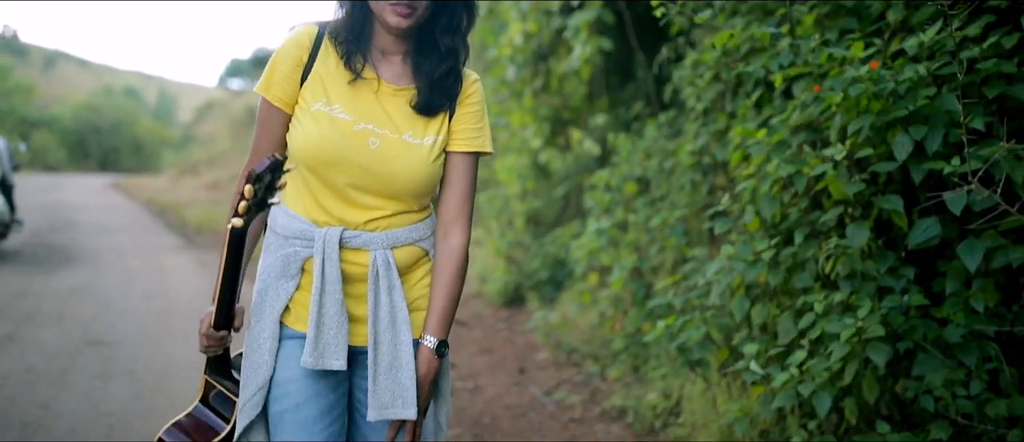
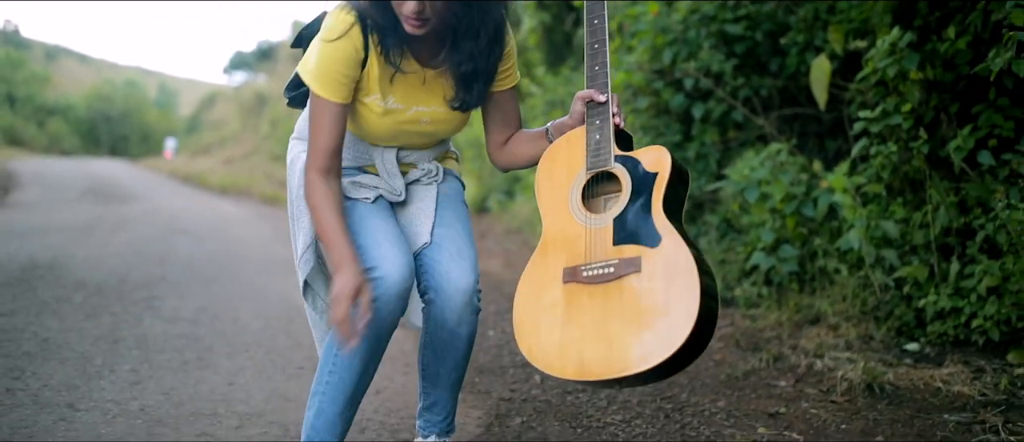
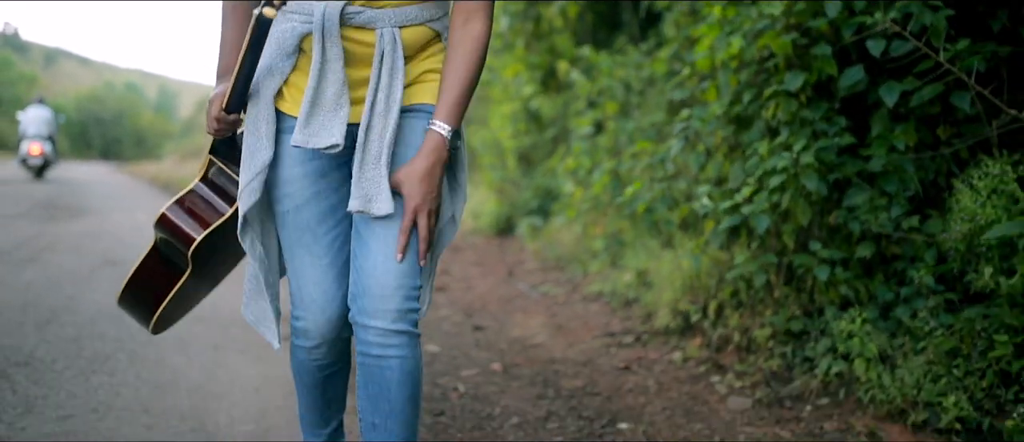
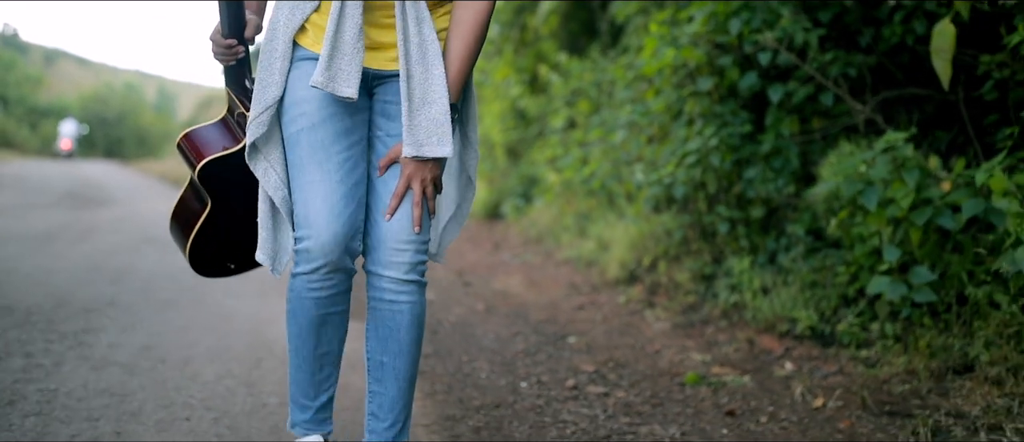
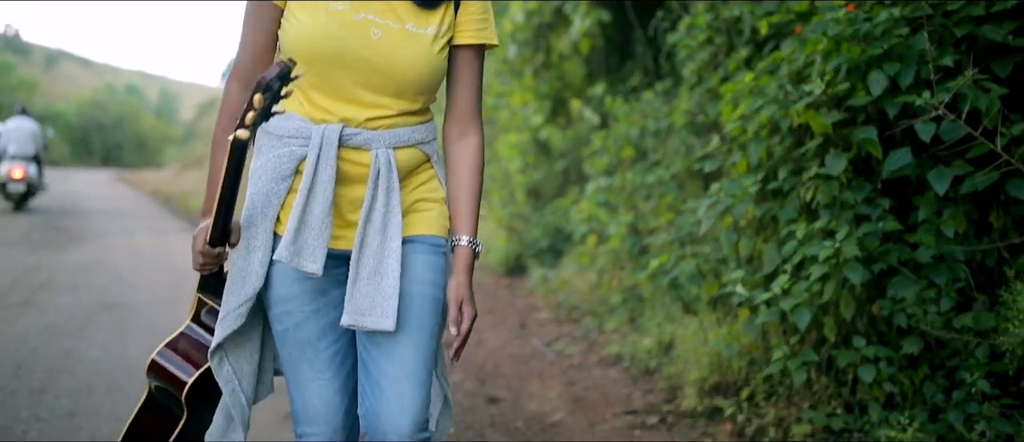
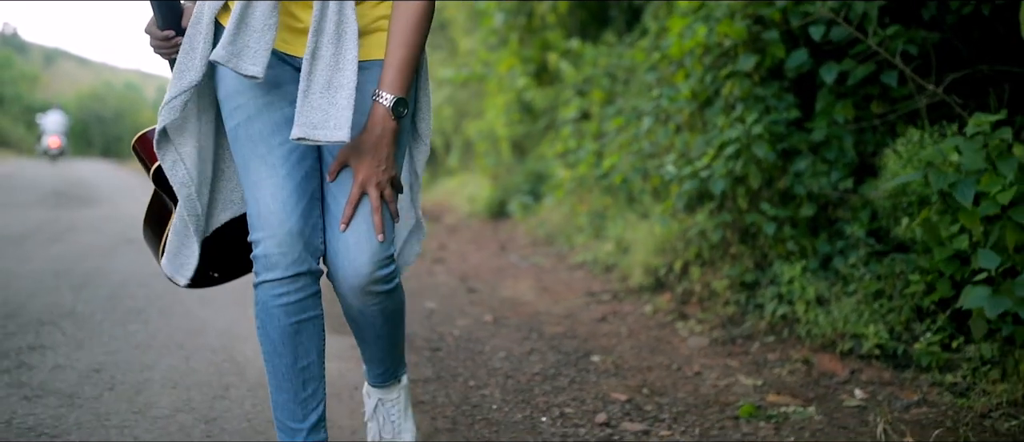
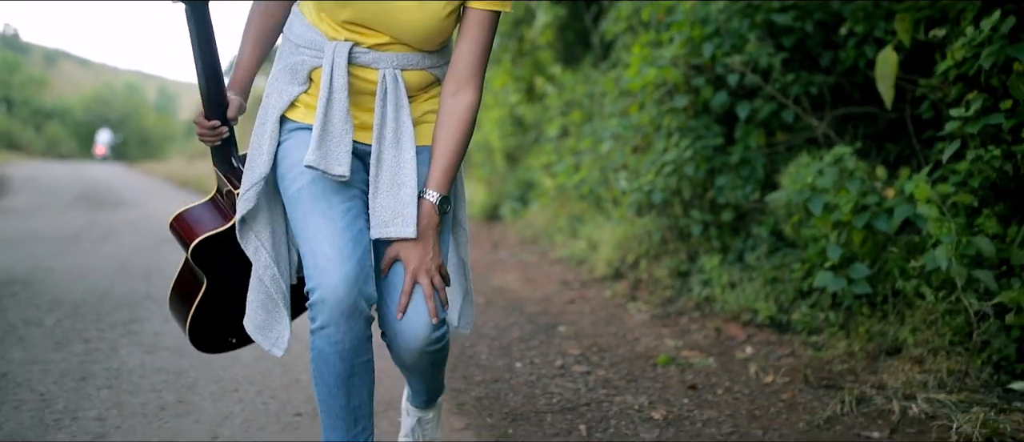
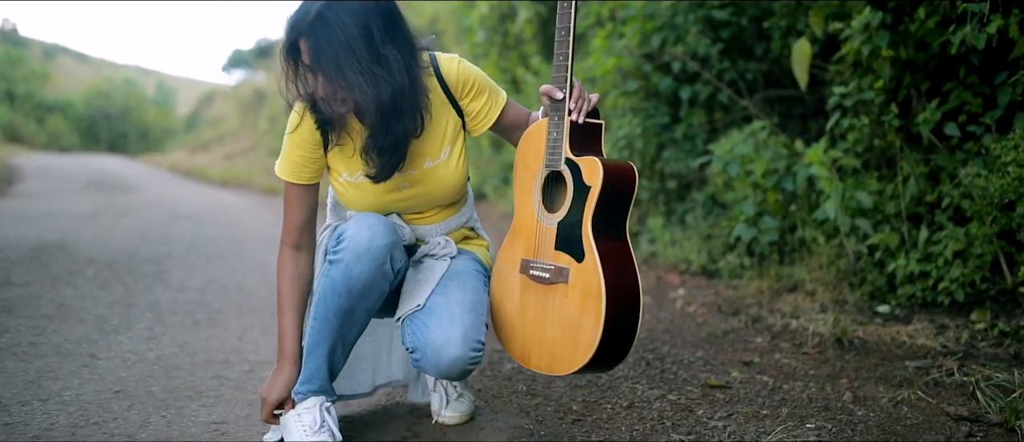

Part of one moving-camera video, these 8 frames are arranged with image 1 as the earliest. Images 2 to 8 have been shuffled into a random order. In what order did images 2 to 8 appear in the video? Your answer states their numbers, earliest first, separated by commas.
5, 3, 6, 4, 7, 2, 8
